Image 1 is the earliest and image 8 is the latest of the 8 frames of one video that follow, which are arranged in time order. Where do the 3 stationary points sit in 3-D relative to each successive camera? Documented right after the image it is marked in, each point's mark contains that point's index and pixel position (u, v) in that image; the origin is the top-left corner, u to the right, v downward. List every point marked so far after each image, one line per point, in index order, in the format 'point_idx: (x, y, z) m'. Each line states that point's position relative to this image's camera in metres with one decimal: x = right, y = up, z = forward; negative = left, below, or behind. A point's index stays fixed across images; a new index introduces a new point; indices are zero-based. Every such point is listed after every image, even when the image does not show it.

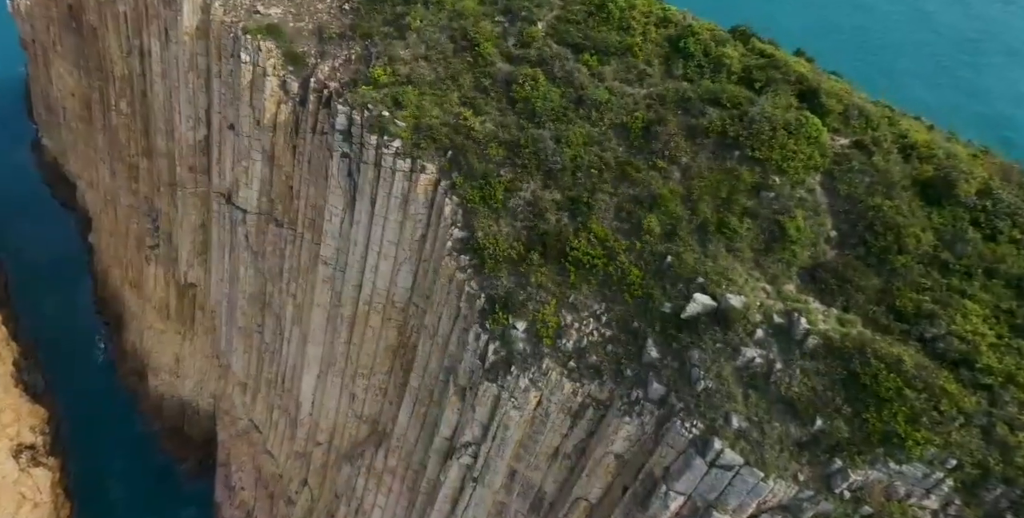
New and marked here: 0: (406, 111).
0: (-2.7, +3.8, +16.9) m
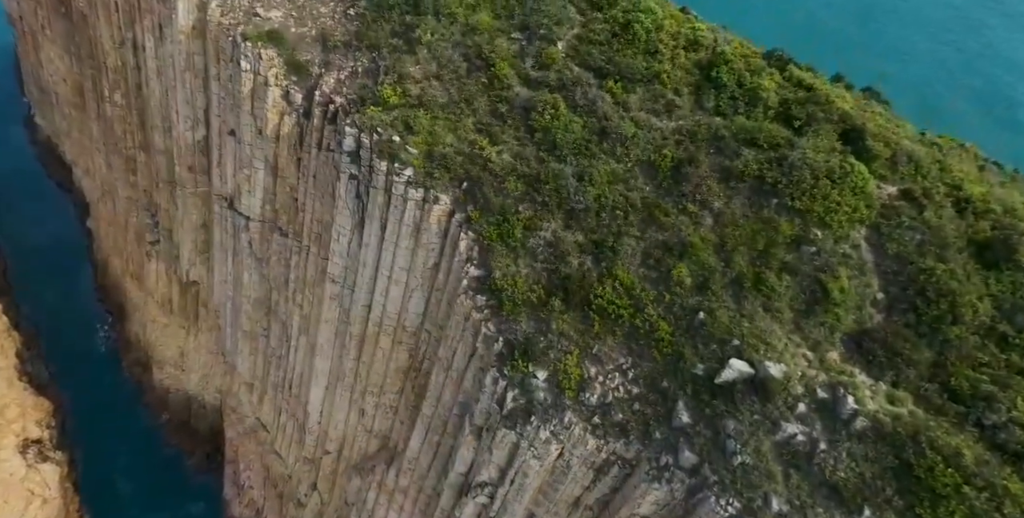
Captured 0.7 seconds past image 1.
0: (-2.3, +2.9, +16.0) m
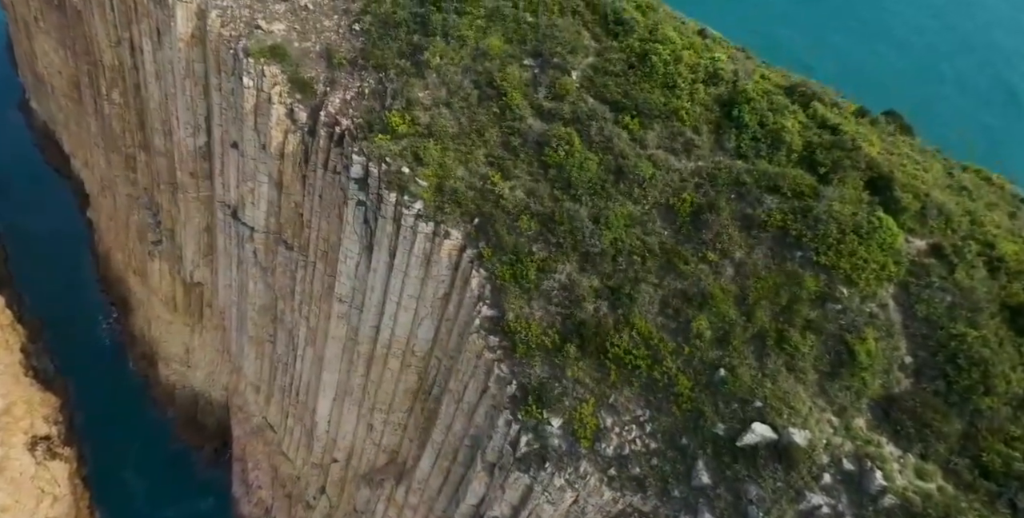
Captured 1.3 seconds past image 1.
0: (-2.0, +2.1, +15.6) m
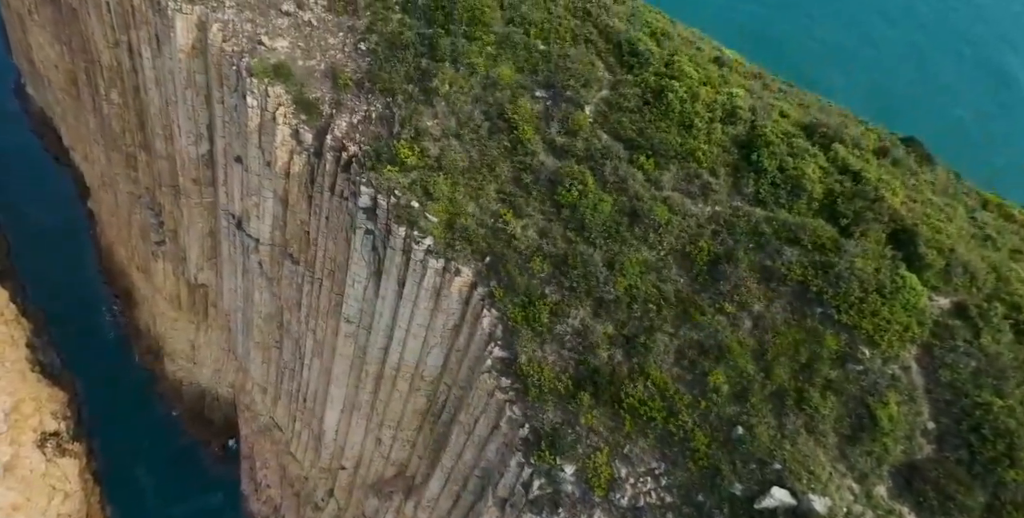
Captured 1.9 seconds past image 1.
0: (-1.7, +1.2, +15.3) m
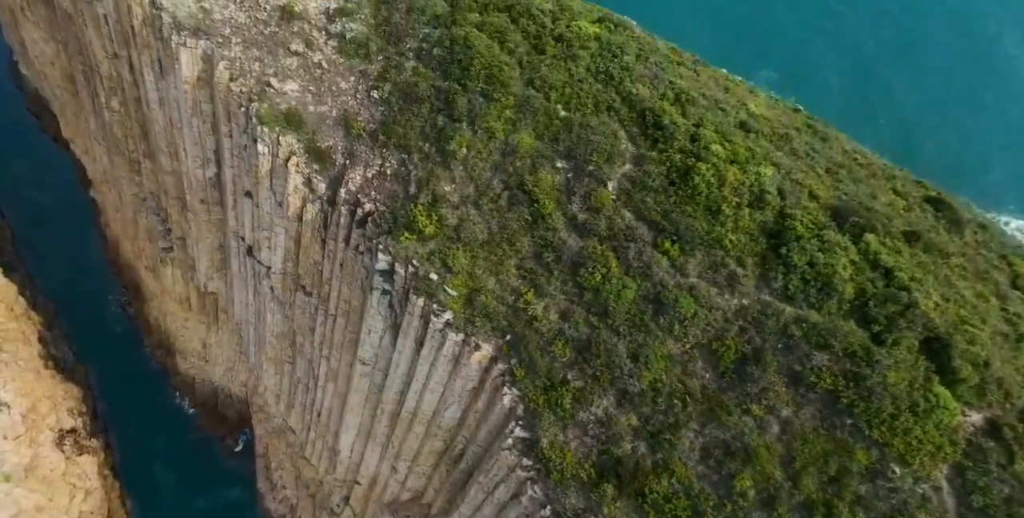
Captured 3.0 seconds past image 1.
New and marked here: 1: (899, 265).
0: (-1.2, -0.4, +15.0) m
1: (+7.2, -0.1, +12.5) m
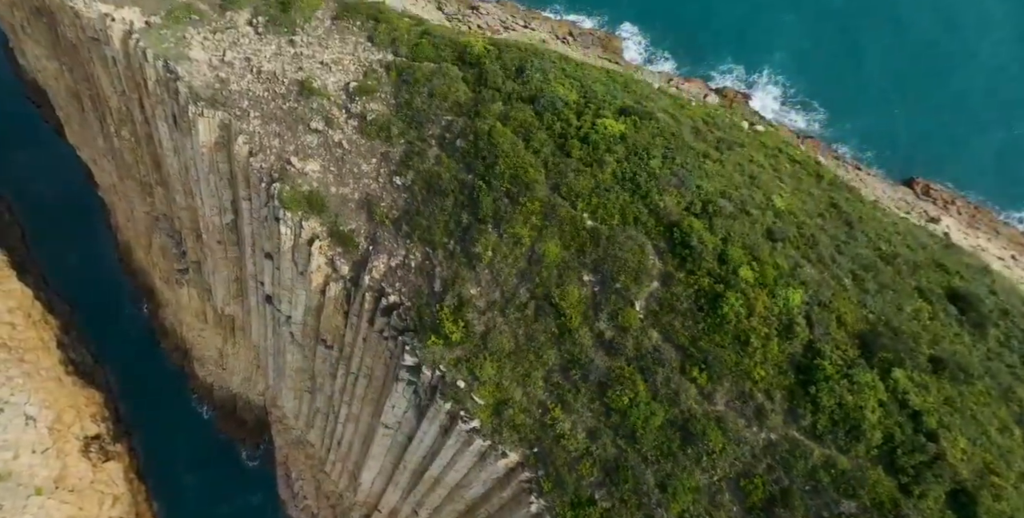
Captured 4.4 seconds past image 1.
0: (-0.6, -3.0, +15.2) m
1: (+7.8, -2.7, +12.6) m
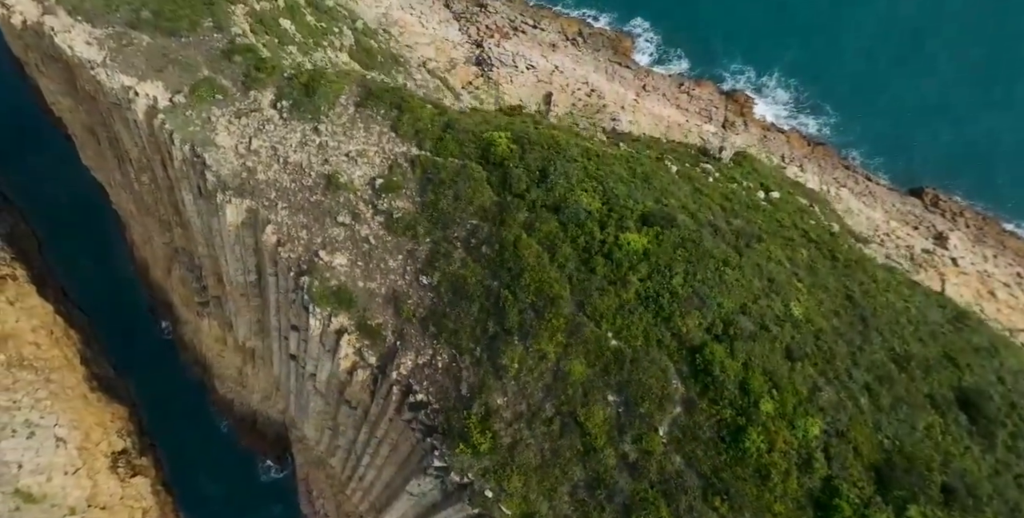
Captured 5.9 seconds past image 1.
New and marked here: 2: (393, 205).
0: (0.0, -5.8, +15.9) m
1: (+8.4, -5.6, +13.3) m
2: (-3.4, +1.6, +19.3) m
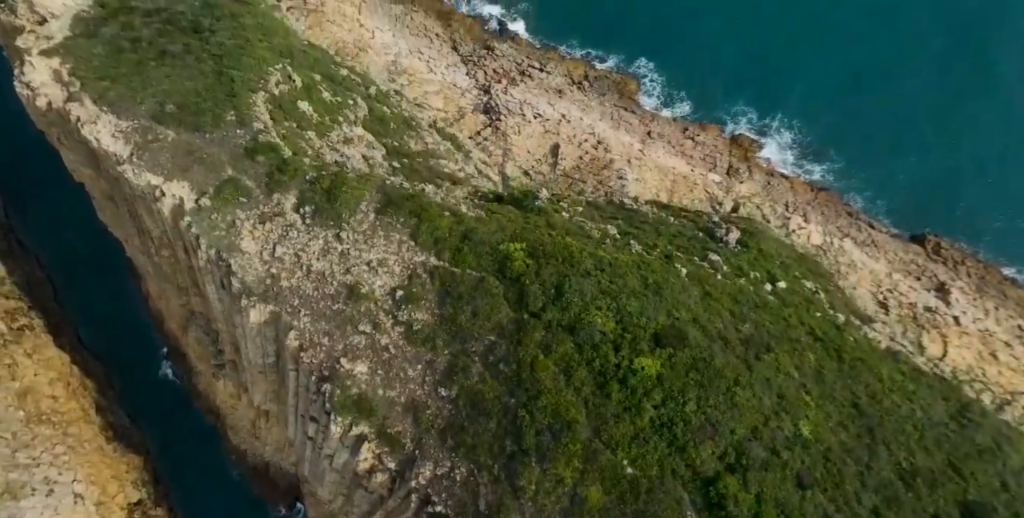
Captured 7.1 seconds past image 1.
0: (+0.5, -9.0, +16.4) m
1: (+8.9, -8.7, +13.7) m
2: (-3.0, -1.7, +19.9) m
